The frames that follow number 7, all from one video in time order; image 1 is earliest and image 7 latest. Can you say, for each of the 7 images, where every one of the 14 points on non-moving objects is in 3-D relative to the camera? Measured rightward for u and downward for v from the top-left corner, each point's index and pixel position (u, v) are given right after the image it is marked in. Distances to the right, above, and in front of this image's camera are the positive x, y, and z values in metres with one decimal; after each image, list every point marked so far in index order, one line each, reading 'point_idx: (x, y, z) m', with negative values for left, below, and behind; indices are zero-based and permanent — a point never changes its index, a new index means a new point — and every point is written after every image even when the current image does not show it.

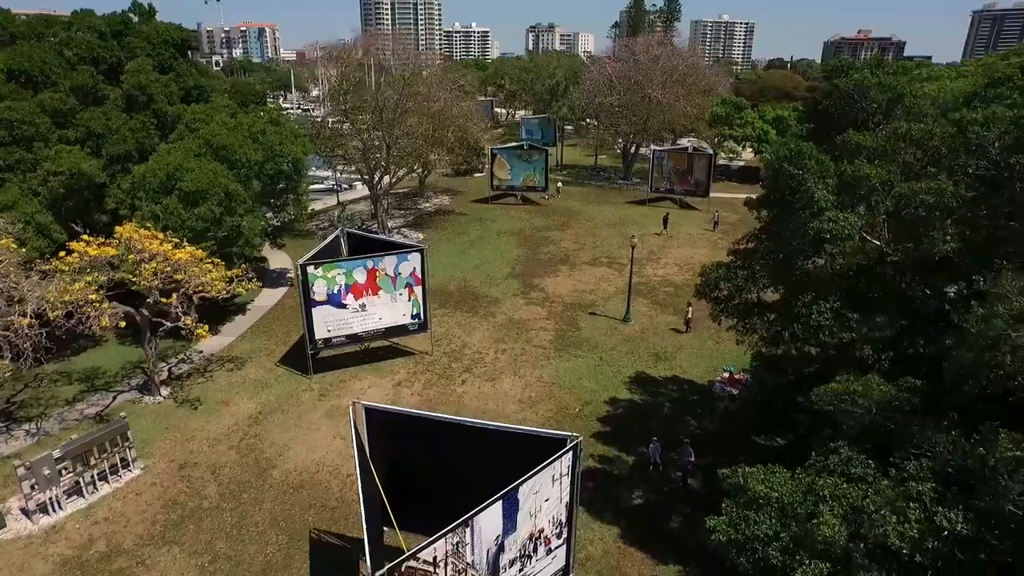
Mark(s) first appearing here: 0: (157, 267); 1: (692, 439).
0: (-11.2, +0.6, +20.0) m
1: (+5.6, -4.7, +19.8) m
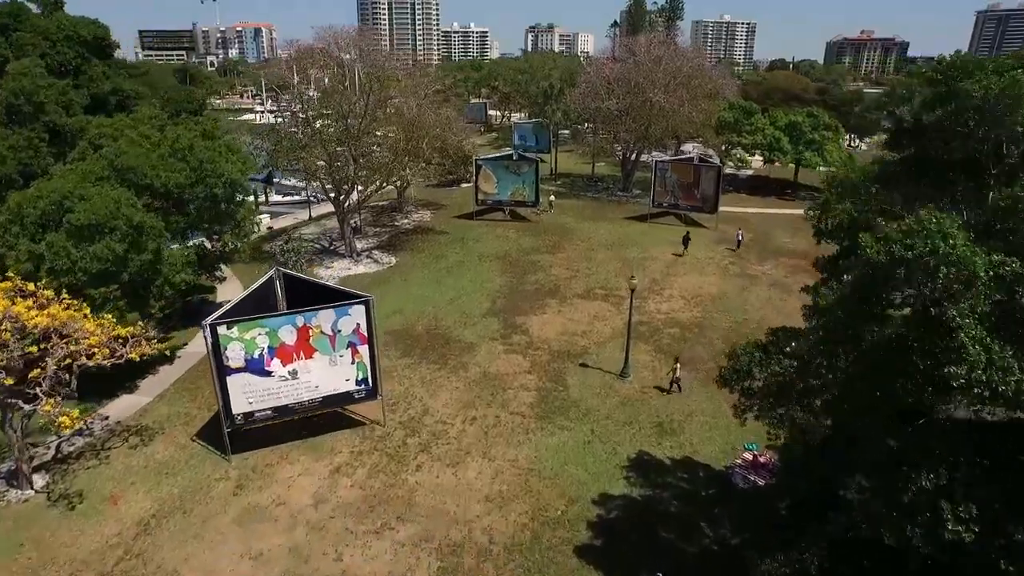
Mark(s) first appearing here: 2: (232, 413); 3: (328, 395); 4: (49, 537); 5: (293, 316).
0: (-12.1, -1.1, +15.3) m
1: (+4.7, -6.5, +15.1) m
2: (-8.1, -3.6, +18.3) m
3: (-5.5, -3.2, +19.2) m
4: (-11.4, -6.1, +15.7) m
5: (-6.2, -0.8, +18.0) m
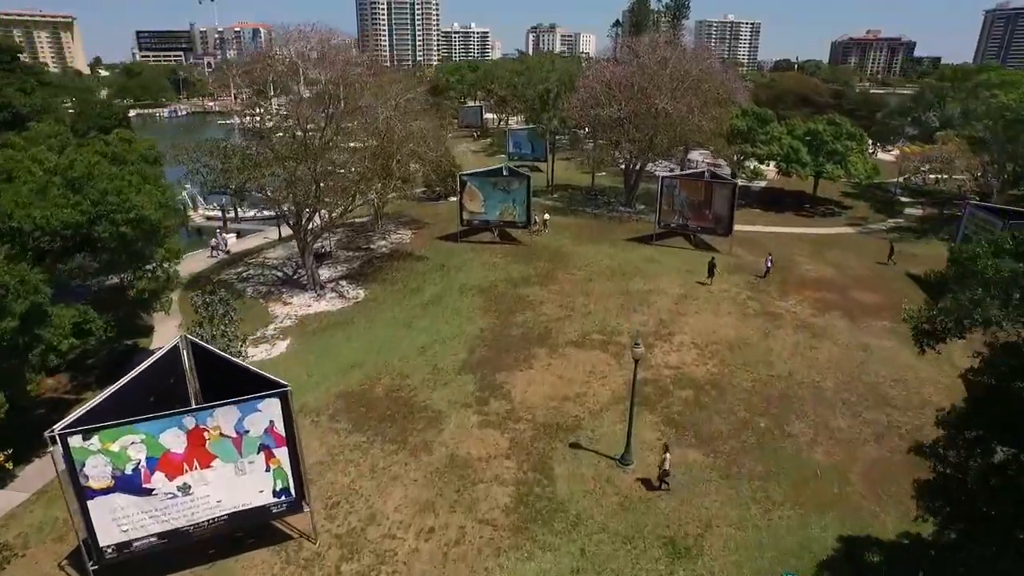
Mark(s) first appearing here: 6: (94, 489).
0: (-12.9, -3.0, +10.7) m
1: (+3.9, -8.4, +10.5) m
2: (-8.9, -5.5, +13.7) m
3: (-6.4, -5.1, +14.6) m
4: (-12.2, -8.0, +11.1) m
5: (-7.0, -2.7, +13.3) m
6: (-8.6, -4.1, +13.2) m
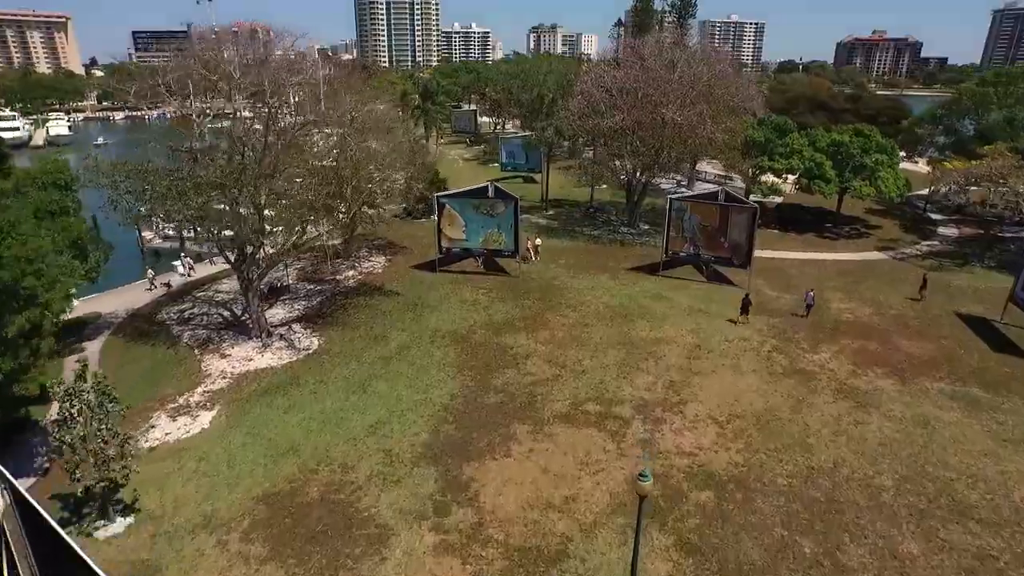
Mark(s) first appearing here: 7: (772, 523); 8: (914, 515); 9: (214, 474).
0: (-13.8, -5.0, +5.7) m
1: (+3.0, -10.4, +5.4) m
2: (-9.7, -7.5, +8.7) m
3: (-7.2, -7.2, +9.6) m
4: (-13.1, -10.1, +6.1) m
5: (-7.8, -4.7, +8.4) m
6: (-9.5, -6.1, +8.2) m
7: (+6.8, -6.2, +16.7) m
8: (+10.6, -6.0, +16.8) m
9: (-8.8, -5.5, +18.8) m
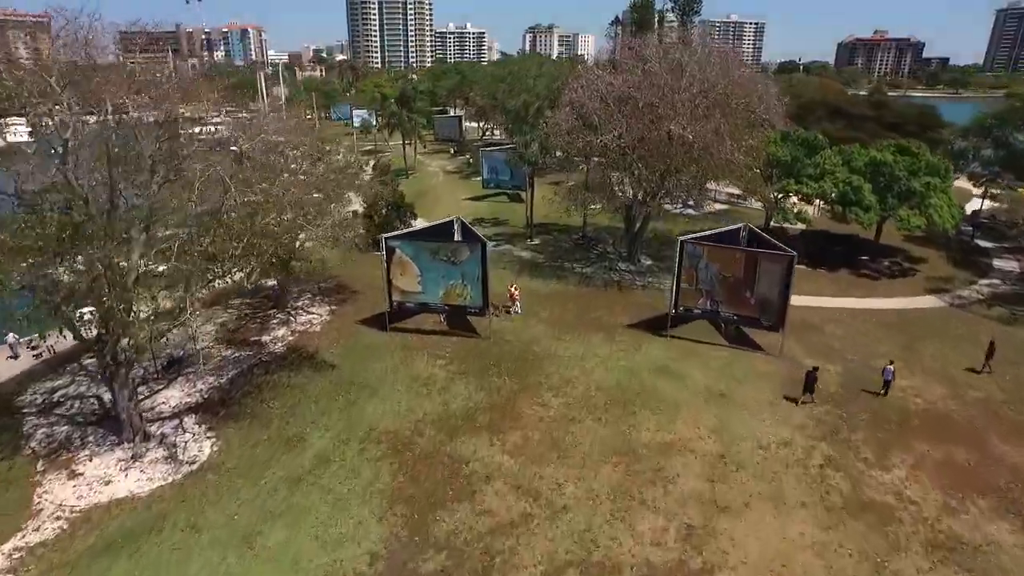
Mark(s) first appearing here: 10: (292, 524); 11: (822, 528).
0: (-15.1, -7.8, -1.4) m
1: (+1.7, -13.2, -1.7) m
2: (-11.0, -10.3, +1.5) m
3: (-8.5, -9.9, +2.4) m
4: (-14.4, -12.8, -1.0) m
5: (-9.1, -7.5, +1.2) m
6: (-10.8, -8.9, +1.0) m
7: (+5.6, -8.9, +9.6) m
8: (+9.3, -8.7, +9.7) m
9: (-10.1, -8.3, +11.7) m
10: (-5.9, -6.2, +17.0) m
11: (+8.1, -6.3, +16.6) m
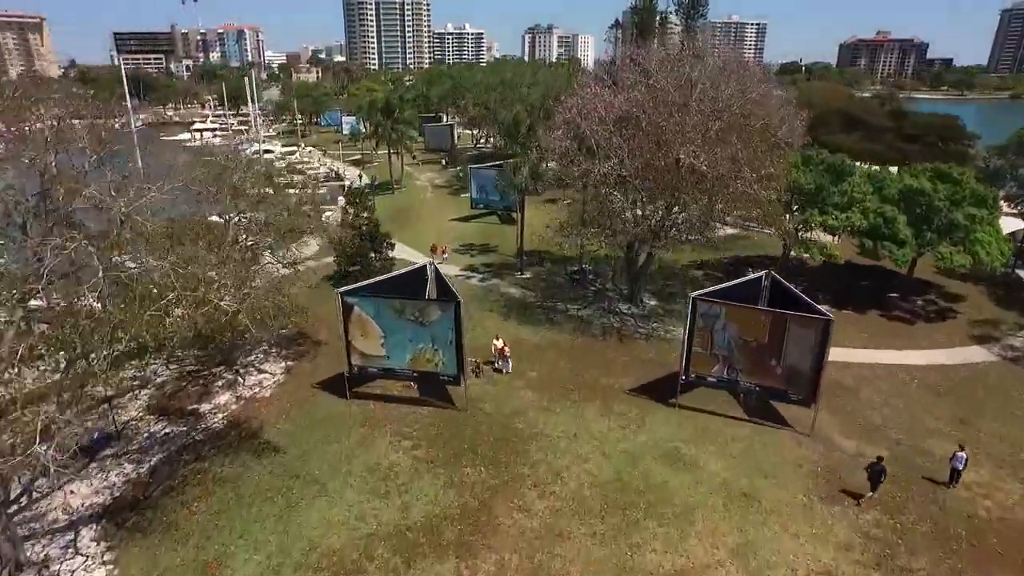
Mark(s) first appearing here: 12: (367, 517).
0: (-15.8, -10.1, -5.6) m
1: (+1.0, -15.4, -5.9) m
2: (-11.7, -12.5, -2.7) m
3: (-9.2, -12.2, -1.8) m
4: (-15.1, -15.1, -5.2) m
5: (-9.8, -9.7, -3.0) m
6: (-11.5, -11.2, -3.2) m
7: (+4.9, -11.1, +5.4) m
8: (+8.6, -10.9, +5.4) m
9: (-10.8, -10.5, +7.5) m
10: (-6.6, -8.4, +12.8) m
11: (+7.4, -8.5, +12.4) m
12: (-4.1, -6.3, +18.0) m
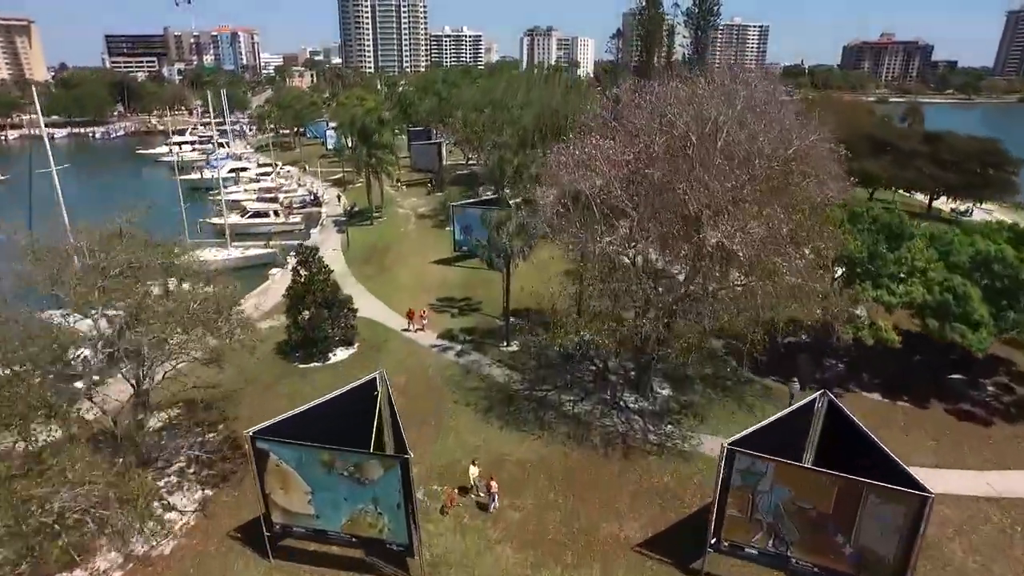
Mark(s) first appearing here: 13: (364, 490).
0: (-16.5, -13.7, -11.5) m
1: (+0.3, -19.1, -11.8) m
2: (-12.4, -16.2, -8.6) m
3: (-9.9, -15.8, -7.7) m
4: (-15.8, -18.7, -11.1) m
5: (-10.6, -13.4, -8.9) m
6: (-12.2, -14.8, -9.1) m
7: (+4.1, -14.8, -0.5) m
8: (+7.9, -14.6, -0.5) m
9: (-11.5, -14.2, +1.6) m
10: (-7.3, -12.1, +6.9) m
11: (+6.7, -12.1, +6.5) m
12: (-4.8, -10.0, +12.0) m
13: (-3.8, -5.1, +16.3) m
